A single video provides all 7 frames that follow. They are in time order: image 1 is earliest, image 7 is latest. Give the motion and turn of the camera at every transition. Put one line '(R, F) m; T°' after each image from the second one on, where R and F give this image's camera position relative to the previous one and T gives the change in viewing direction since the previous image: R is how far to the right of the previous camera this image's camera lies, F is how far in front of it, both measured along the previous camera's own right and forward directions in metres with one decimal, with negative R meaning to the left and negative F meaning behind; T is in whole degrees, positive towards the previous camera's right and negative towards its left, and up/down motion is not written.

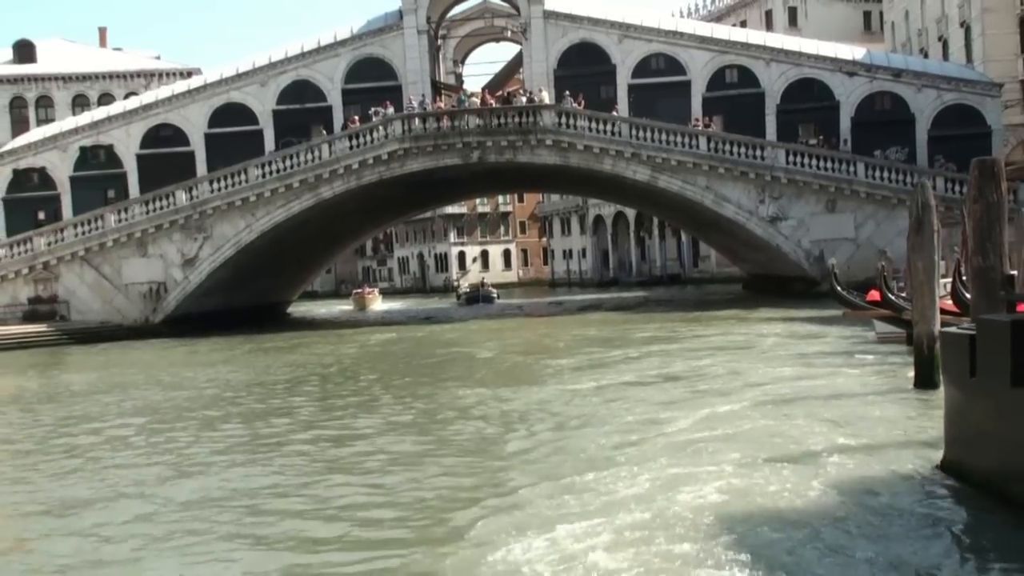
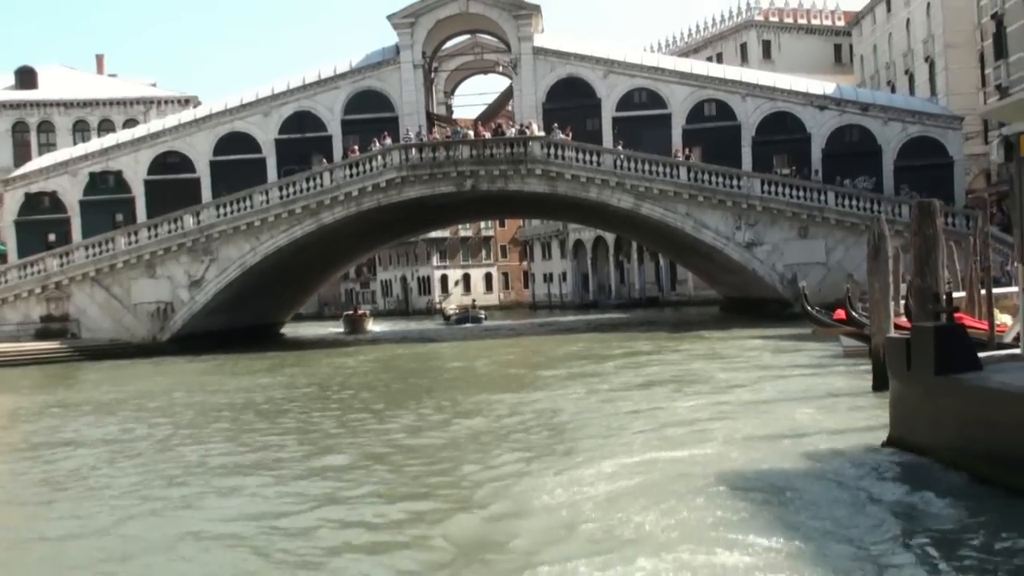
(-0.5, -1.7) m; +1°
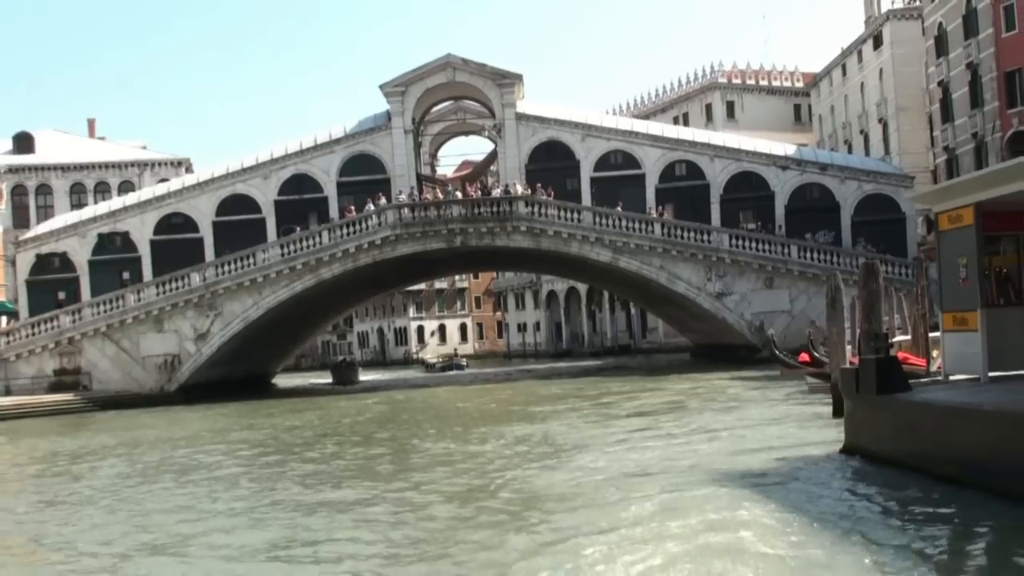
(-0.7, -2.3) m; +2°
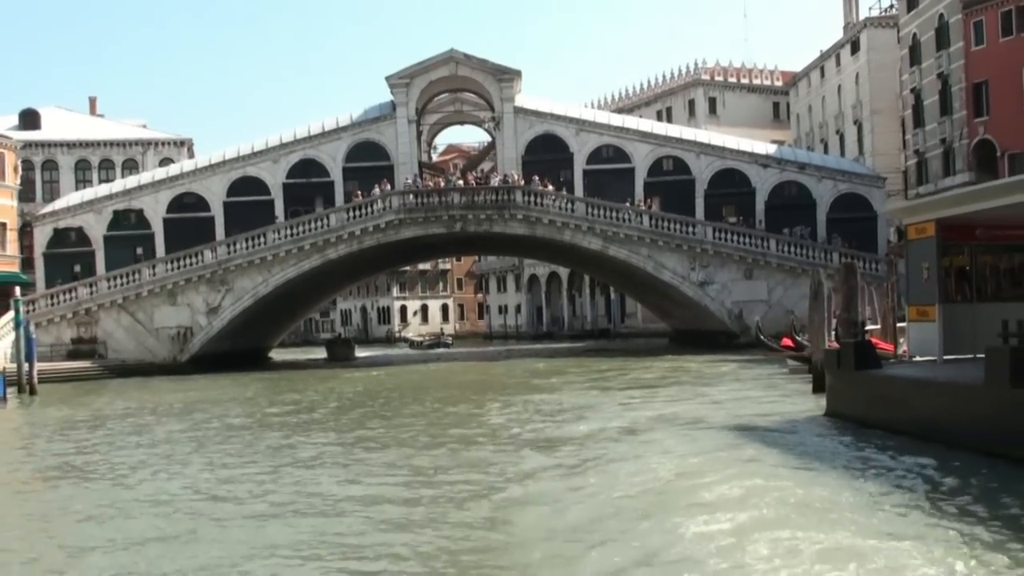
(-0.9, -2.2) m; +2°
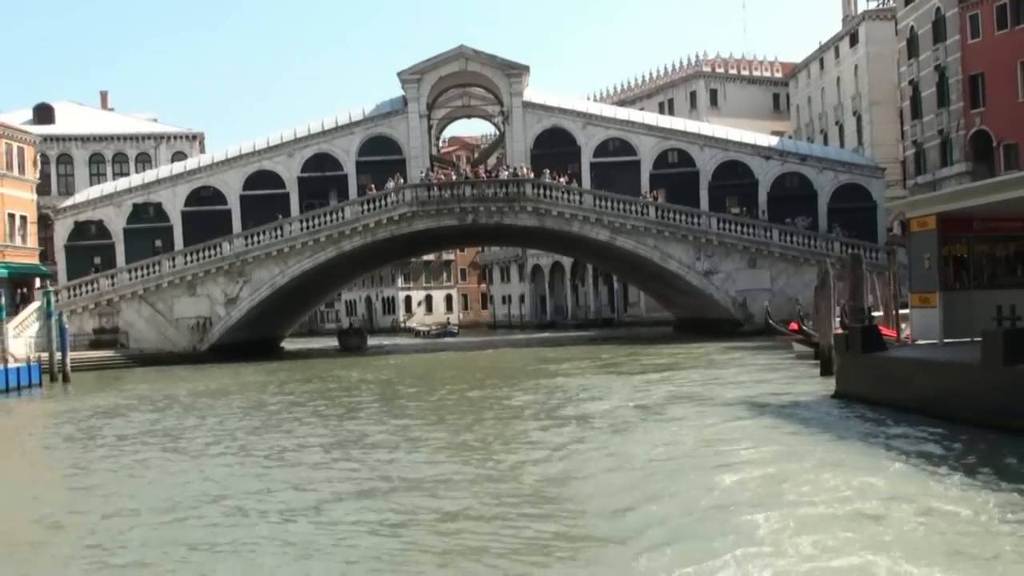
(-0.5, -1.0) m; 0°
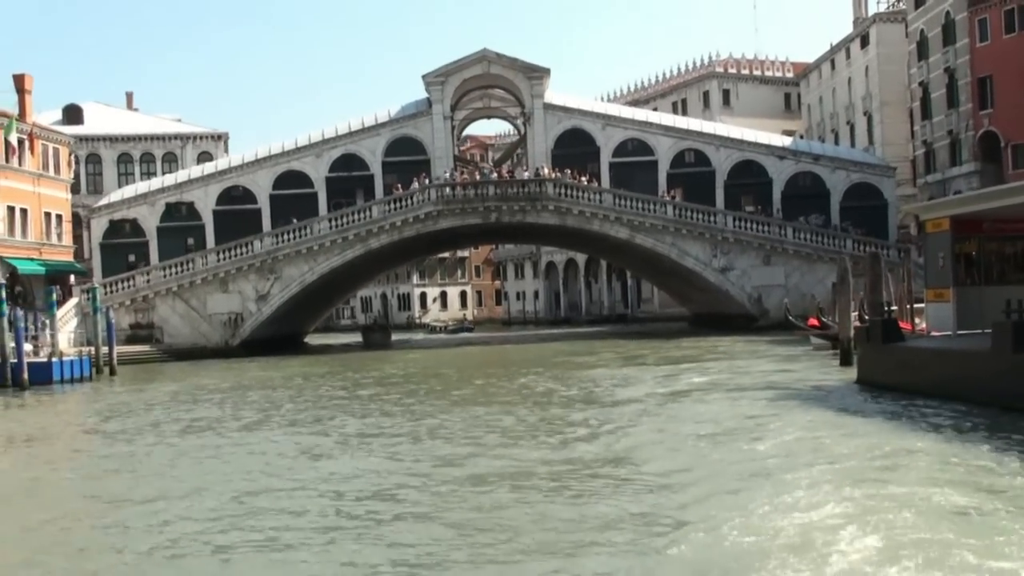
(-0.6, -1.2) m; 0°
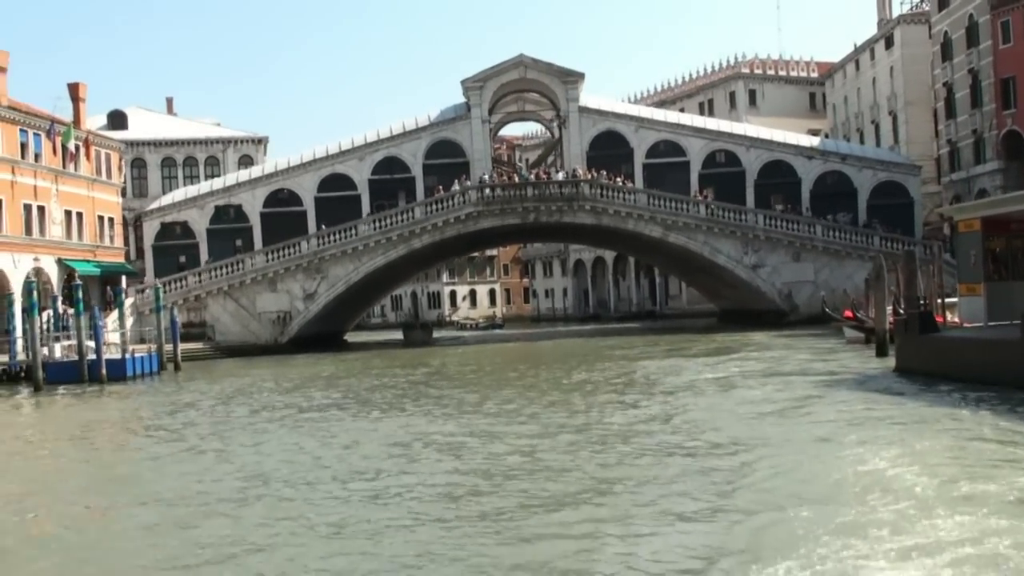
(-0.7, -1.4) m; -1°
